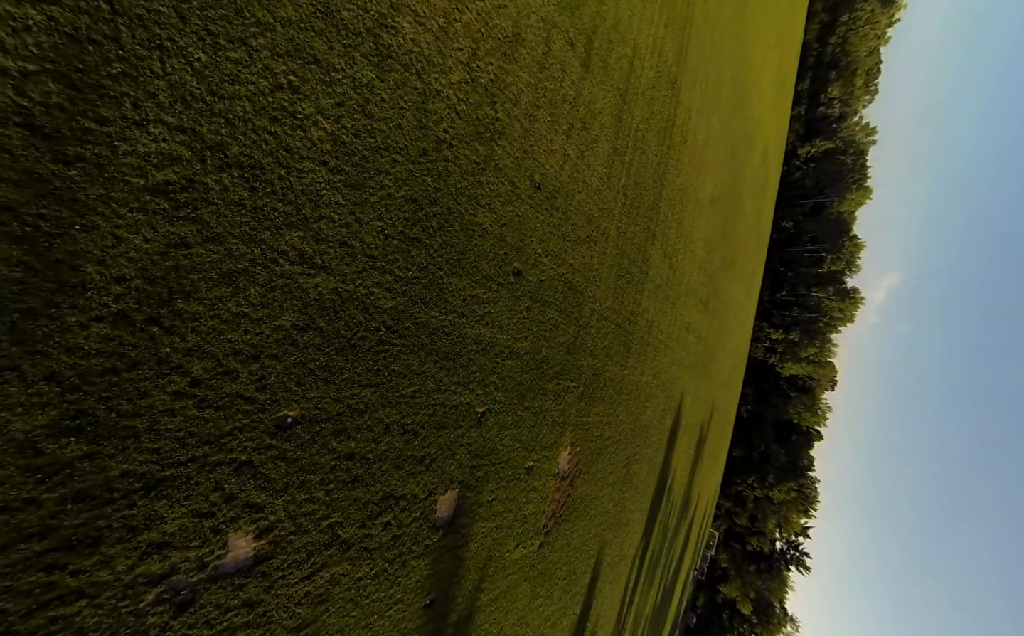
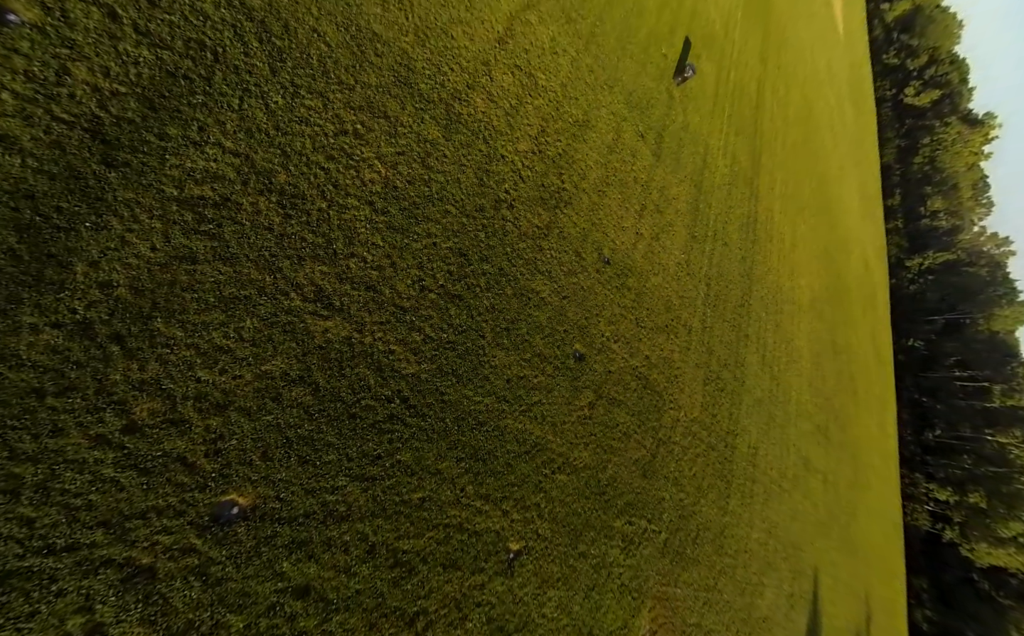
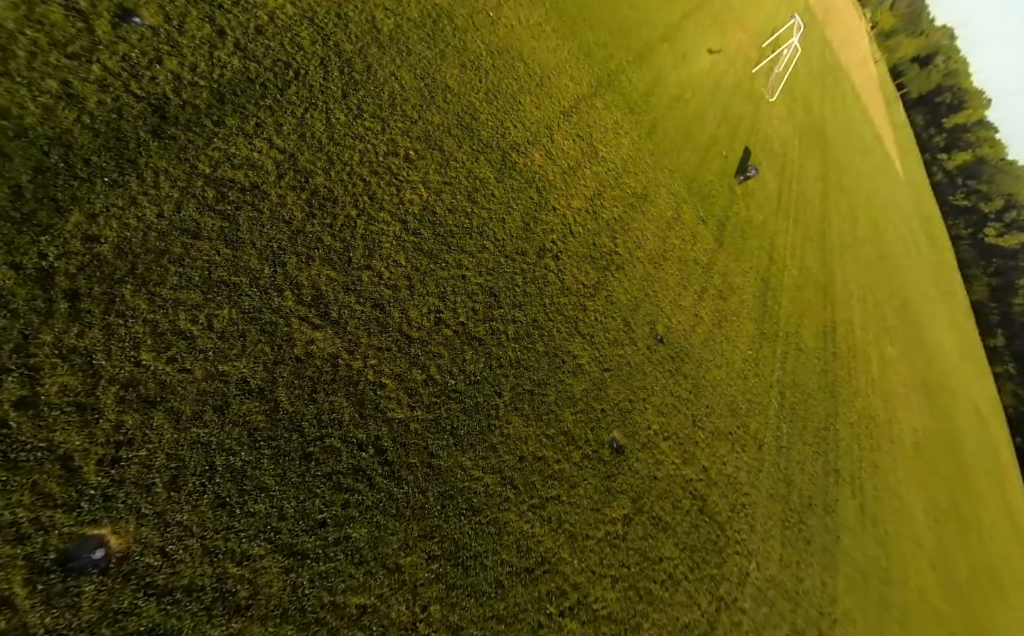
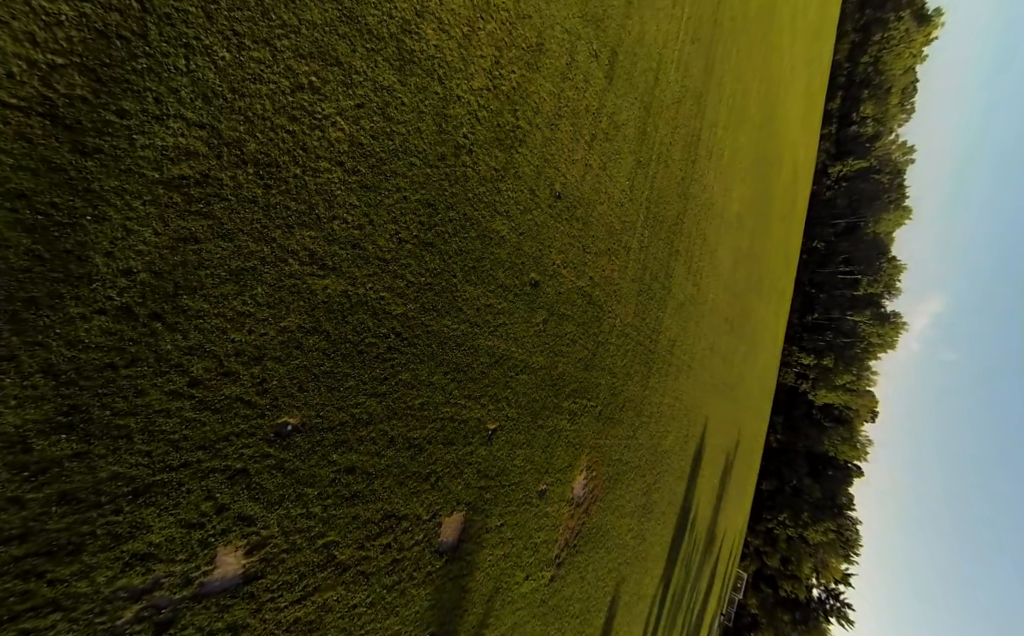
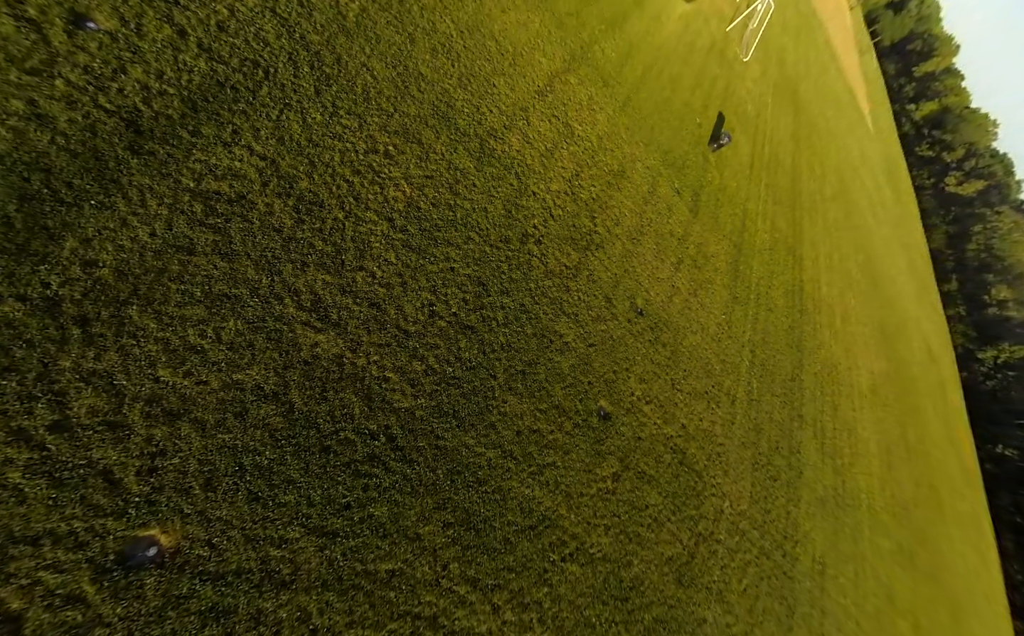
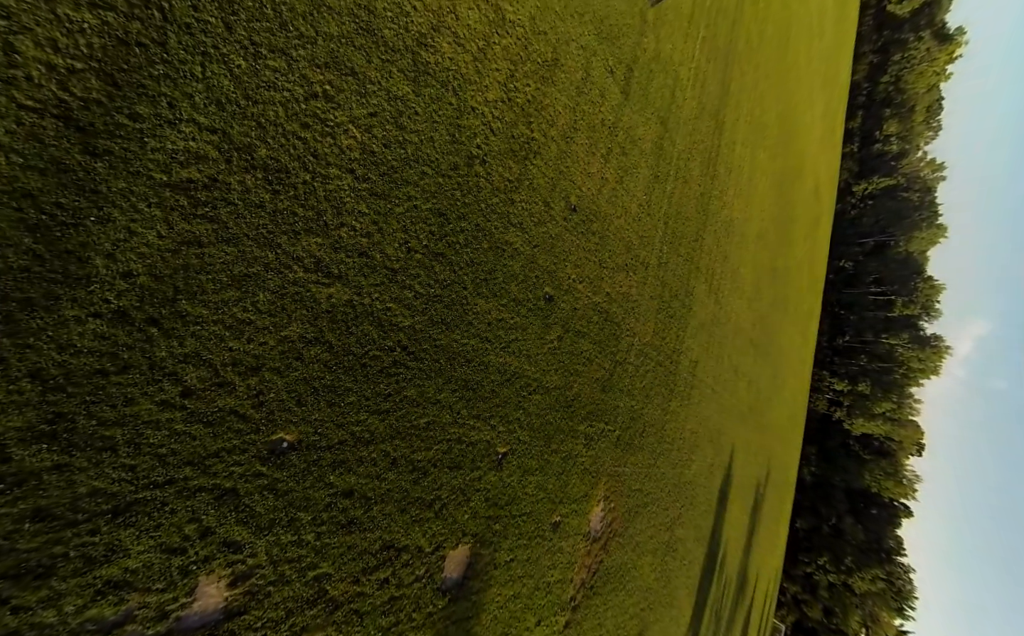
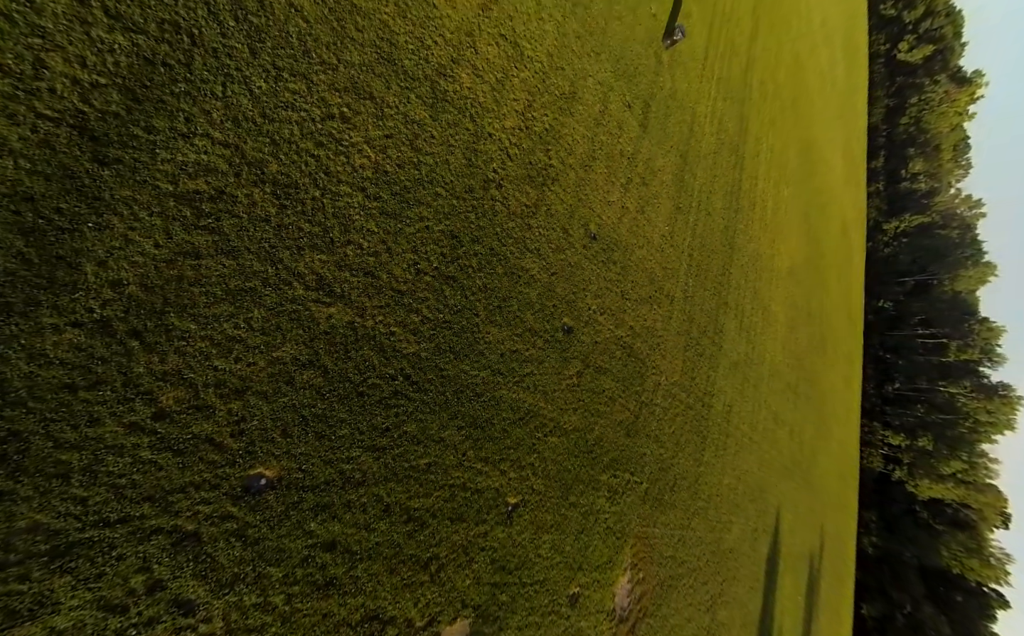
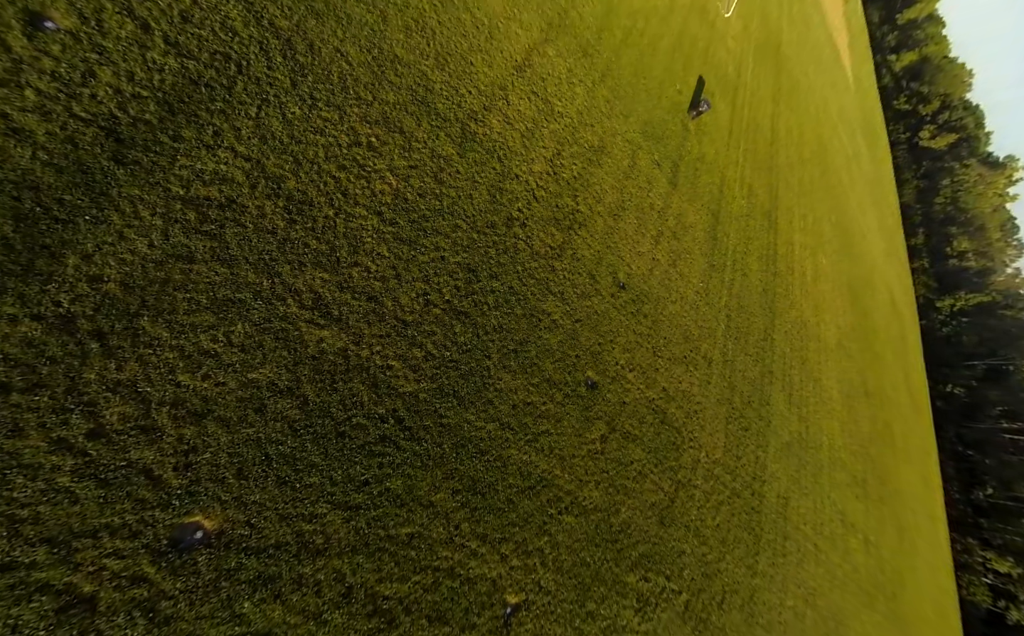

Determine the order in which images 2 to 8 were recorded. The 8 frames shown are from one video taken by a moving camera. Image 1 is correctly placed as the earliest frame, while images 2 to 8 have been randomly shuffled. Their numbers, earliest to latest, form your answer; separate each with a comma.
4, 6, 7, 2, 8, 5, 3
